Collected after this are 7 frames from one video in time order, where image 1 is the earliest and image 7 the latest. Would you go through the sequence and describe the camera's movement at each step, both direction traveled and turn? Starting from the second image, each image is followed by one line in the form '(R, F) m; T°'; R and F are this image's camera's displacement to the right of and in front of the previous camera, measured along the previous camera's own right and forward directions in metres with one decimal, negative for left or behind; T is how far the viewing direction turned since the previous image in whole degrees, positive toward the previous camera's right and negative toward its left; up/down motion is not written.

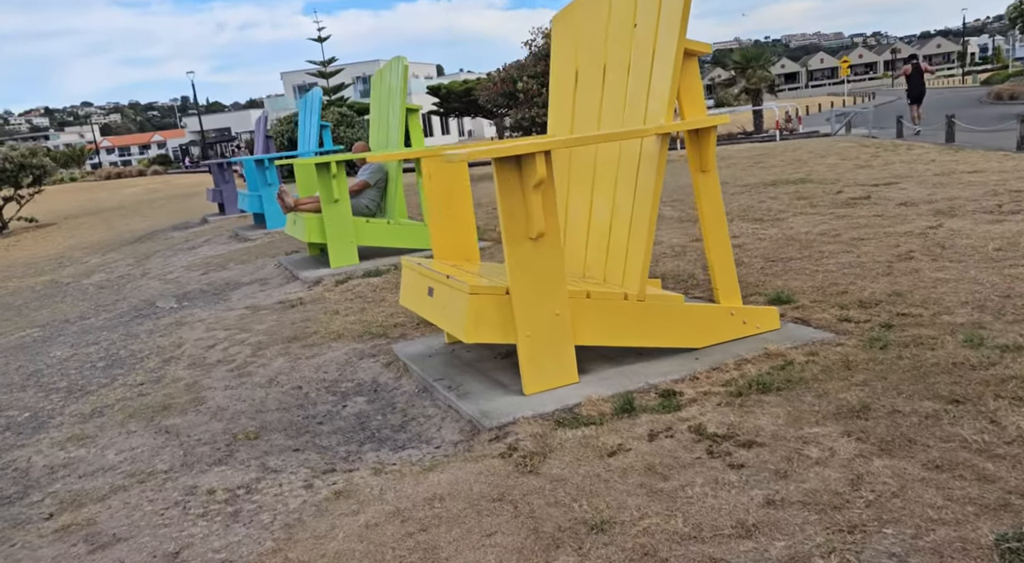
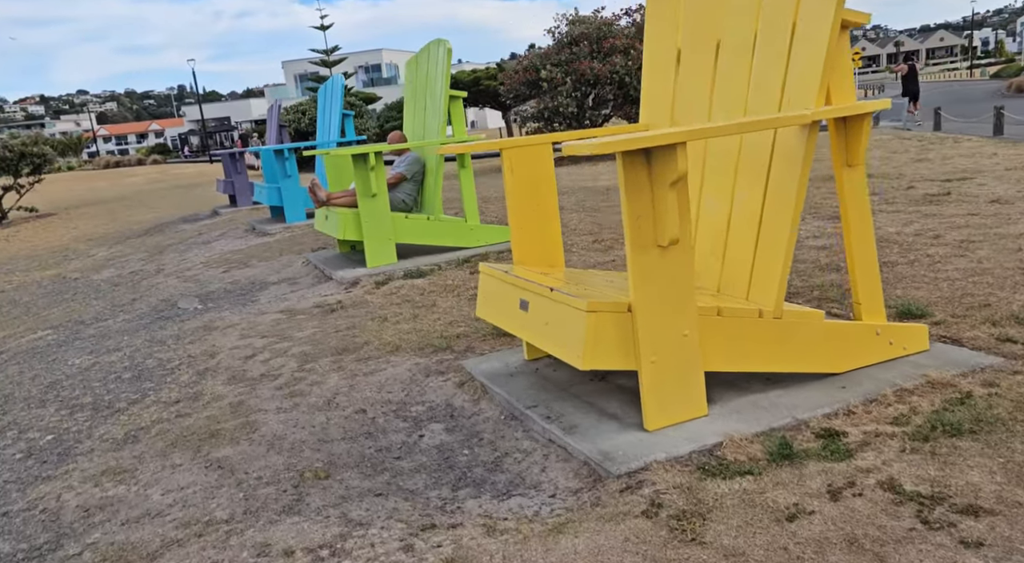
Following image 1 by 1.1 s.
(-0.3, +0.4) m; 0°
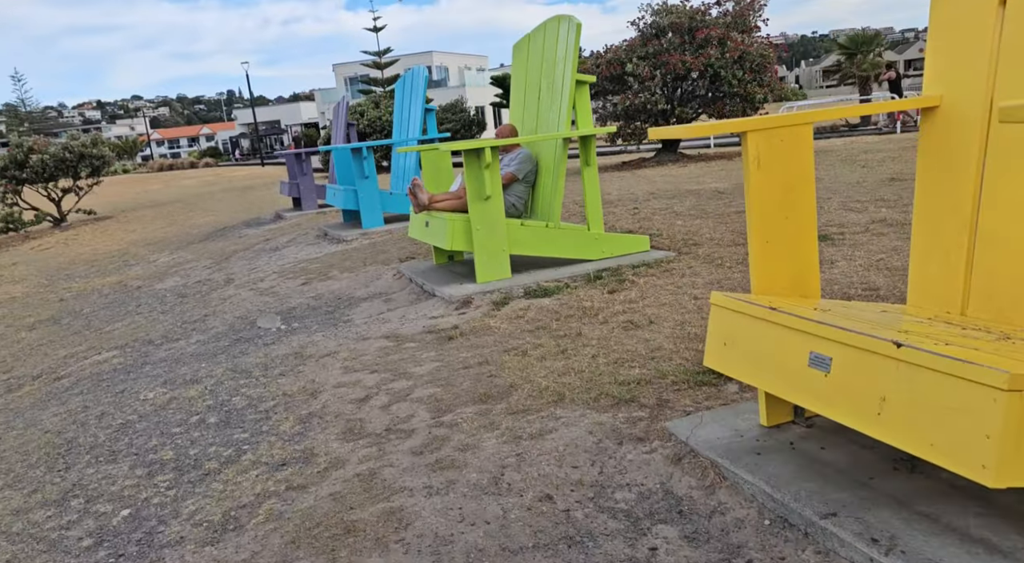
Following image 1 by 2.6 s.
(-0.5, +0.8) m; -3°
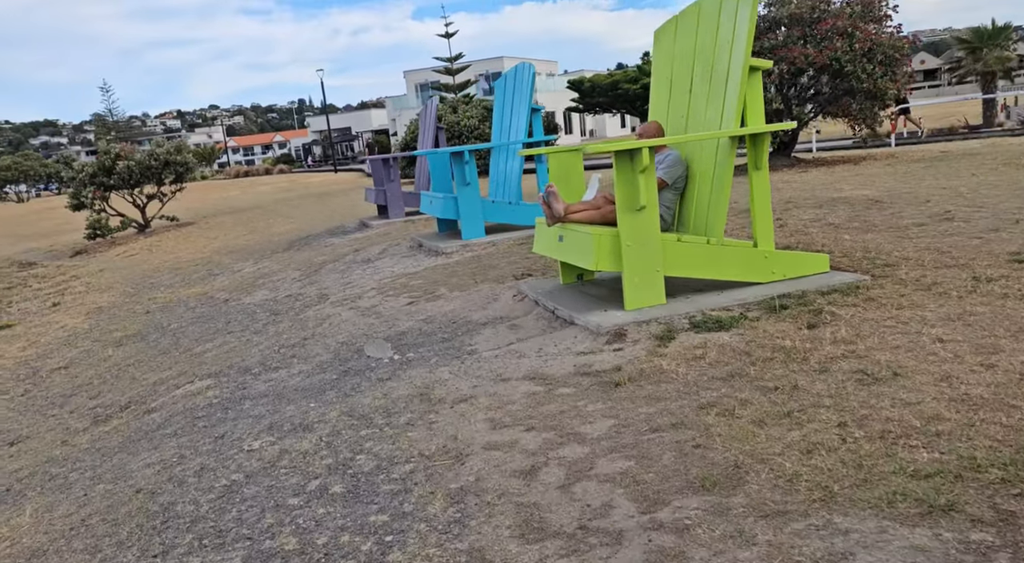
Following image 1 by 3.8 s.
(-0.4, +0.7) m; -5°
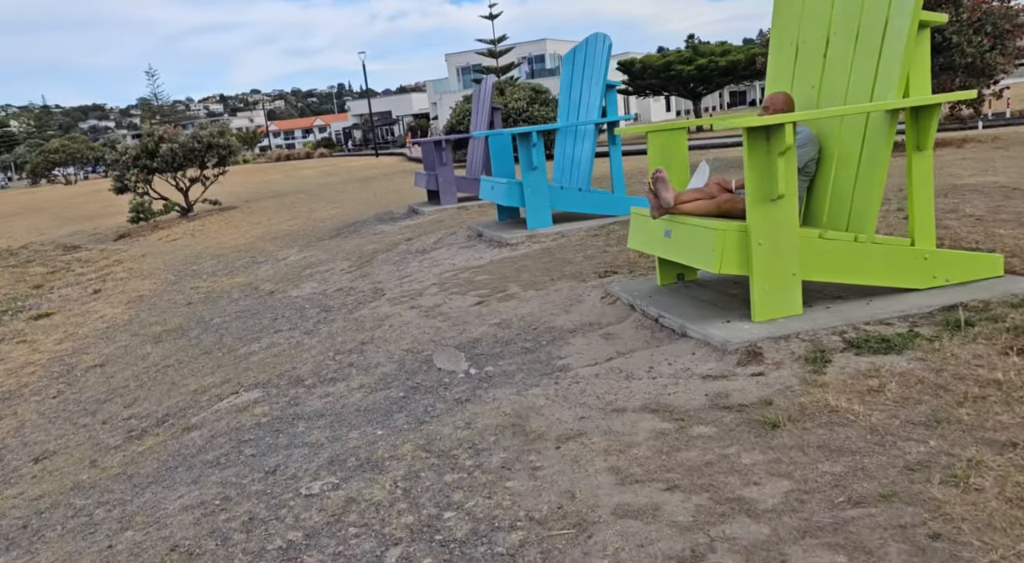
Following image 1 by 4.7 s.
(-0.3, +0.6) m; -3°
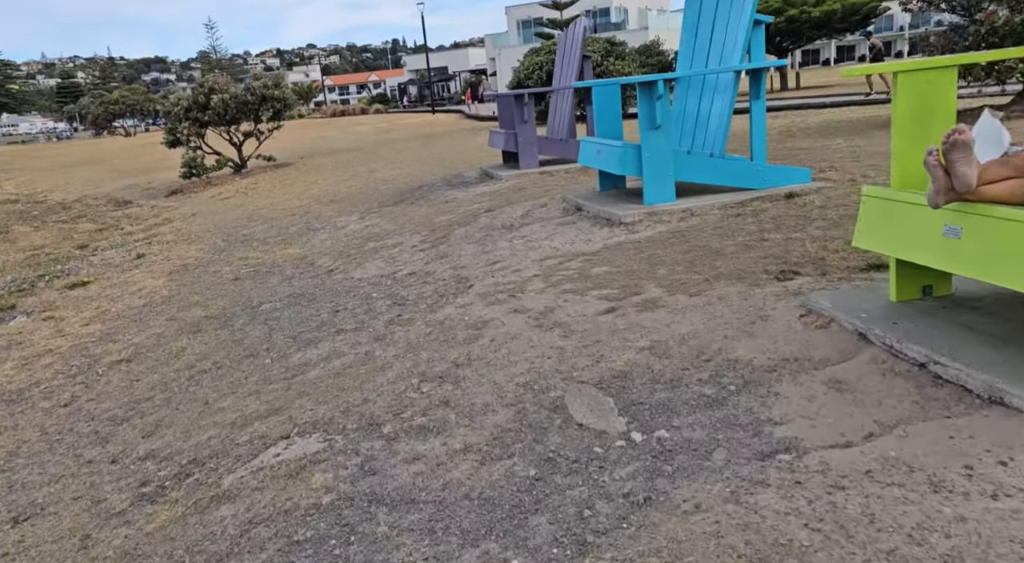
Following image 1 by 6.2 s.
(-0.4, +1.2) m; -4°
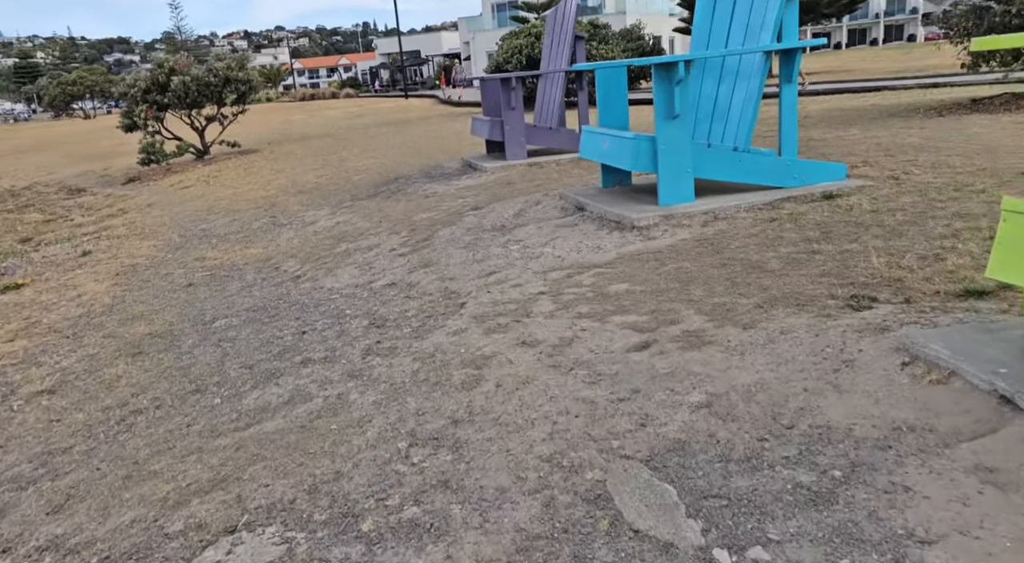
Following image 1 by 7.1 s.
(-0.1, +0.7) m; +2°
